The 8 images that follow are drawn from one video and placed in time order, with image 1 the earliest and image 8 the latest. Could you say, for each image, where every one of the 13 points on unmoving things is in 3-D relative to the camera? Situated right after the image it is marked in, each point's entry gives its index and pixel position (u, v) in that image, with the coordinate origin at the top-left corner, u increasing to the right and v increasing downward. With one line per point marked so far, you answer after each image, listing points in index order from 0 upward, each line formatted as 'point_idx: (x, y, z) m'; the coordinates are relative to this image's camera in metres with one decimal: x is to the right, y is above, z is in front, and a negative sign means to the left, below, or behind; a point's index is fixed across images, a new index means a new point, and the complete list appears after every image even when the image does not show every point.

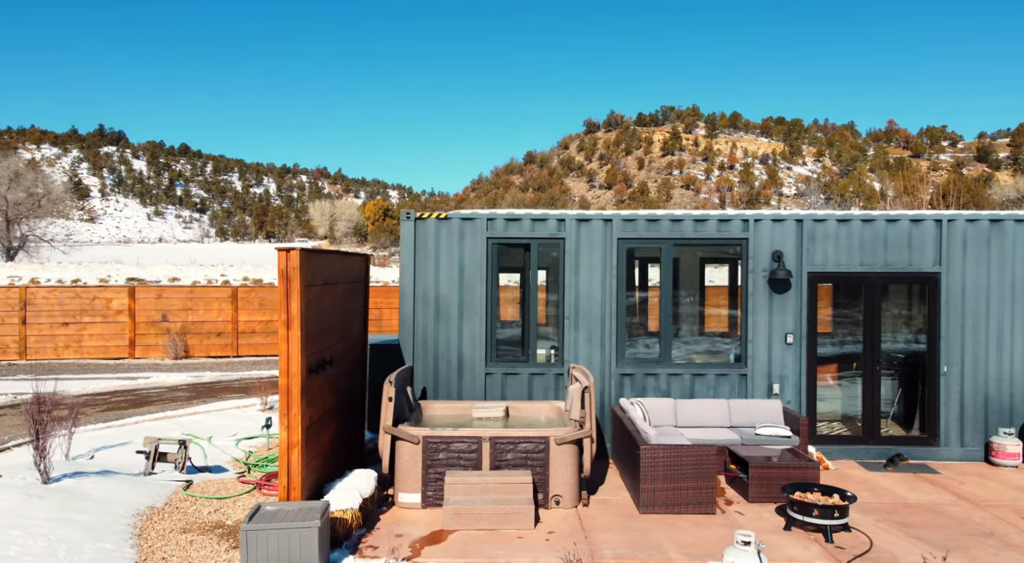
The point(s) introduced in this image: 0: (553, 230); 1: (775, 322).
0: (+0.4, +0.6, +7.9) m
1: (+3.0, -0.5, +7.8) m
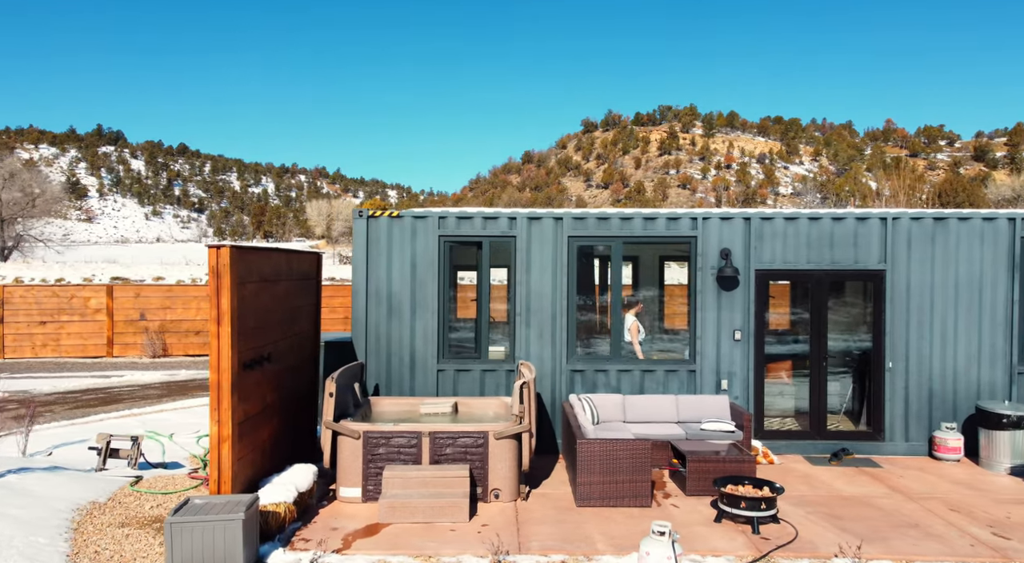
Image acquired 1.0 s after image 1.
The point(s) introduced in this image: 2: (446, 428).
0: (-0.1, +0.6, +7.9) m
1: (+2.4, -0.4, +7.9) m
2: (-0.6, -1.3, +6.1) m
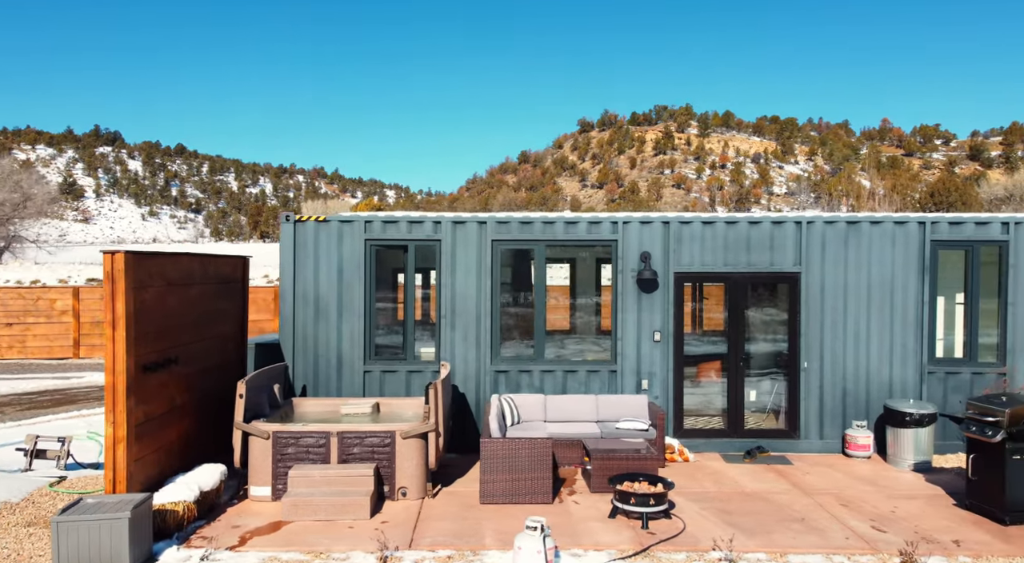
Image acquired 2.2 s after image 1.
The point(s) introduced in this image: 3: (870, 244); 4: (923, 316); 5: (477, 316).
0: (-1.0, +0.6, +8.1) m
1: (+1.6, -0.5, +8.1) m
2: (-1.4, -1.3, +6.3) m
3: (+4.2, +0.4, +8.0) m
4: (+4.8, -0.4, +8.0) m
5: (-0.4, -0.4, +8.1) m
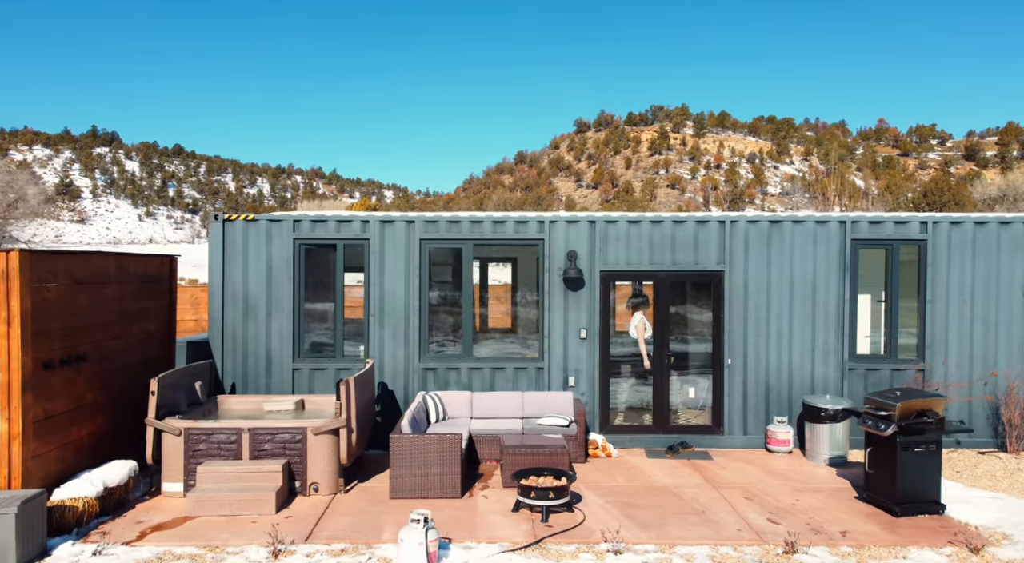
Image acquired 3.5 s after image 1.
0: (-1.8, +0.6, +8.2) m
1: (+0.7, -0.4, +8.2) m
2: (-2.3, -1.3, +6.3) m
3: (+3.3, +0.5, +8.2) m
4: (+3.9, -0.4, +8.2) m
5: (-1.3, -0.4, +8.2) m
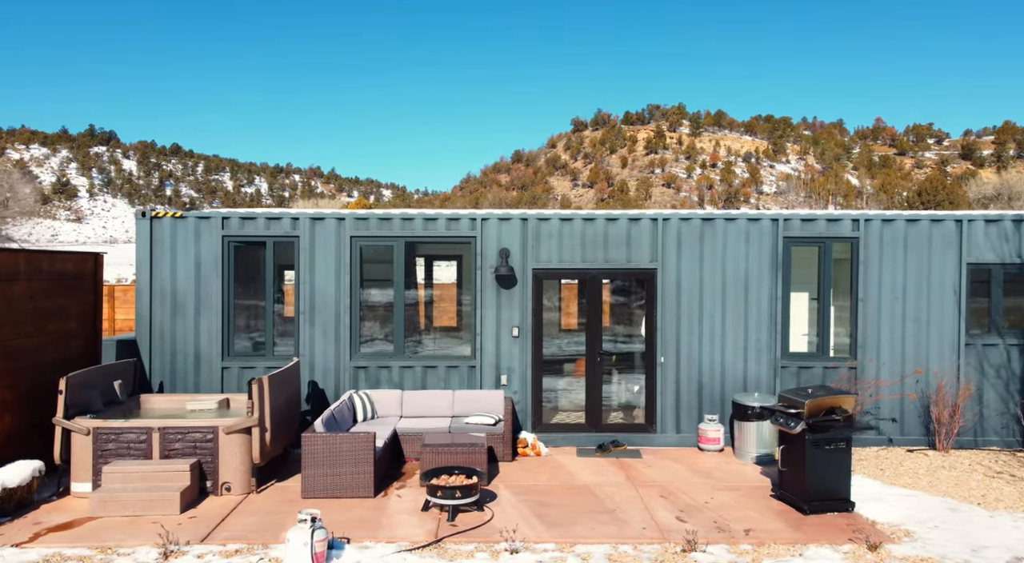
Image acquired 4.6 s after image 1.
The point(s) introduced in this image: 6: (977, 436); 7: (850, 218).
0: (-2.7, +0.6, +8.1) m
1: (-0.1, -0.4, +8.2) m
2: (-3.1, -1.3, +6.3) m
3: (+2.5, +0.5, +8.2) m
4: (+3.1, -0.4, +8.2) m
5: (-2.1, -0.4, +8.2) m
6: (+5.5, -1.8, +8.1) m
7: (+4.0, +0.7, +8.1) m
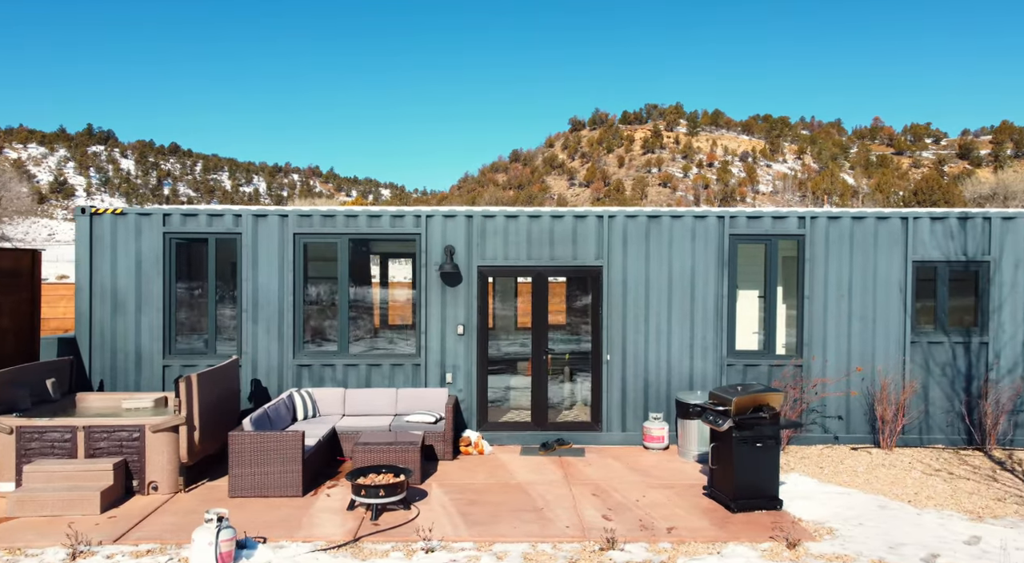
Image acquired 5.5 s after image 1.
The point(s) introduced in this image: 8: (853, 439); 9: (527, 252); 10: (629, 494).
0: (-3.3, +0.7, +8.0) m
1: (-0.8, -0.4, +8.1) m
2: (-3.7, -1.3, +6.2) m
3: (+1.9, +0.5, +8.1) m
4: (+2.5, -0.3, +8.1) m
5: (-2.7, -0.3, +8.1) m
6: (+4.9, -1.8, +8.1) m
7: (+3.3, +0.8, +8.1) m
8: (+4.0, -1.9, +8.1) m
9: (+0.2, +0.3, +8.1) m
10: (+1.1, -2.0, +6.3) m
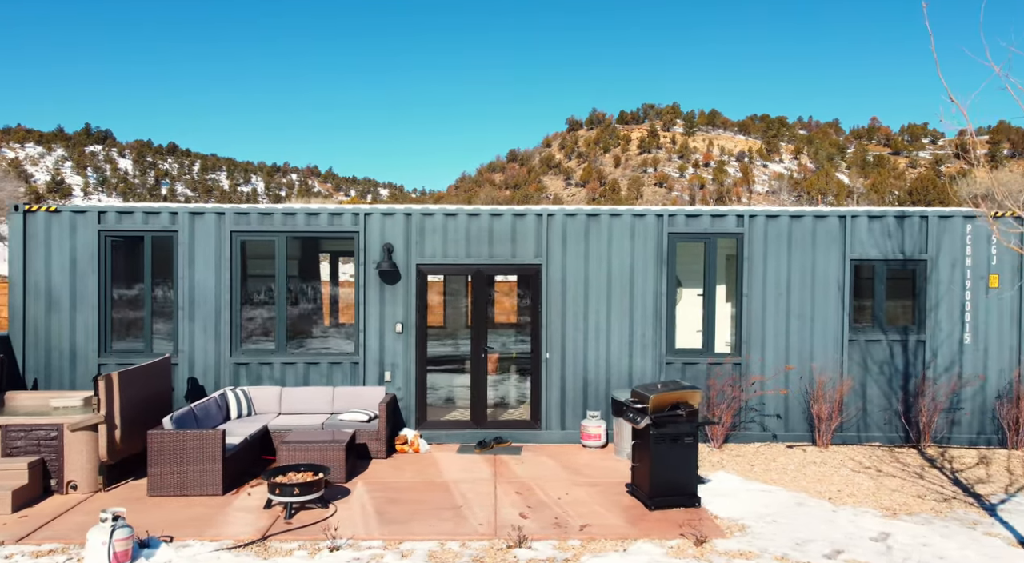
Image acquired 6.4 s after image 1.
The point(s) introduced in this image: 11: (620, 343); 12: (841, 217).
0: (-4.0, +0.7, +8.0) m
1: (-1.5, -0.4, +8.1) m
2: (-4.4, -1.2, +6.1) m
3: (+1.2, +0.5, +8.1) m
4: (+1.8, -0.3, +8.1) m
5: (-3.5, -0.3, +8.0) m
6: (+4.1, -1.8, +8.2) m
7: (+2.6, +0.8, +8.1) m
8: (+3.3, -1.8, +8.1) m
9: (-0.5, +0.4, +8.1) m
10: (+0.4, -1.9, +6.3) m
11: (+1.3, -0.7, +8.2) m
12: (+3.9, +0.8, +8.1) m
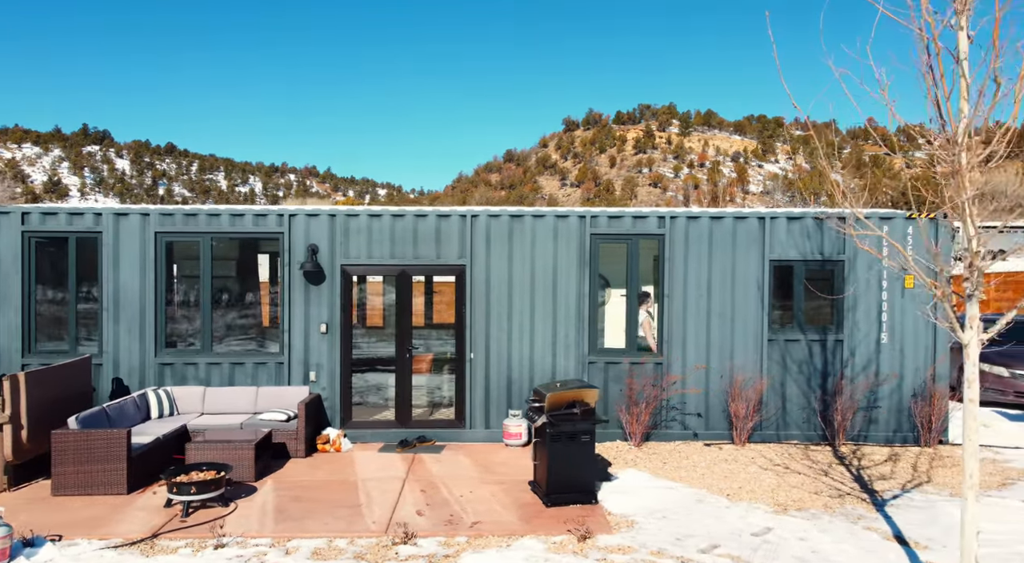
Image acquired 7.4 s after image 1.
0: (-4.9, +0.7, +8.0) m
1: (-2.4, -0.4, +8.2) m
2: (-5.3, -1.2, +6.1) m
3: (+0.3, +0.5, +8.2) m
4: (+0.9, -0.3, +8.2) m
5: (-4.4, -0.3, +8.1) m
6: (+3.2, -1.8, +8.3) m
7: (+1.7, +0.8, +8.2) m
8: (+2.4, -1.8, +8.3) m
9: (-1.4, +0.4, +8.2) m
10: (-0.5, -1.9, +6.4) m
11: (+0.4, -0.7, +8.3) m
12: (+3.0, +0.8, +8.3) m
